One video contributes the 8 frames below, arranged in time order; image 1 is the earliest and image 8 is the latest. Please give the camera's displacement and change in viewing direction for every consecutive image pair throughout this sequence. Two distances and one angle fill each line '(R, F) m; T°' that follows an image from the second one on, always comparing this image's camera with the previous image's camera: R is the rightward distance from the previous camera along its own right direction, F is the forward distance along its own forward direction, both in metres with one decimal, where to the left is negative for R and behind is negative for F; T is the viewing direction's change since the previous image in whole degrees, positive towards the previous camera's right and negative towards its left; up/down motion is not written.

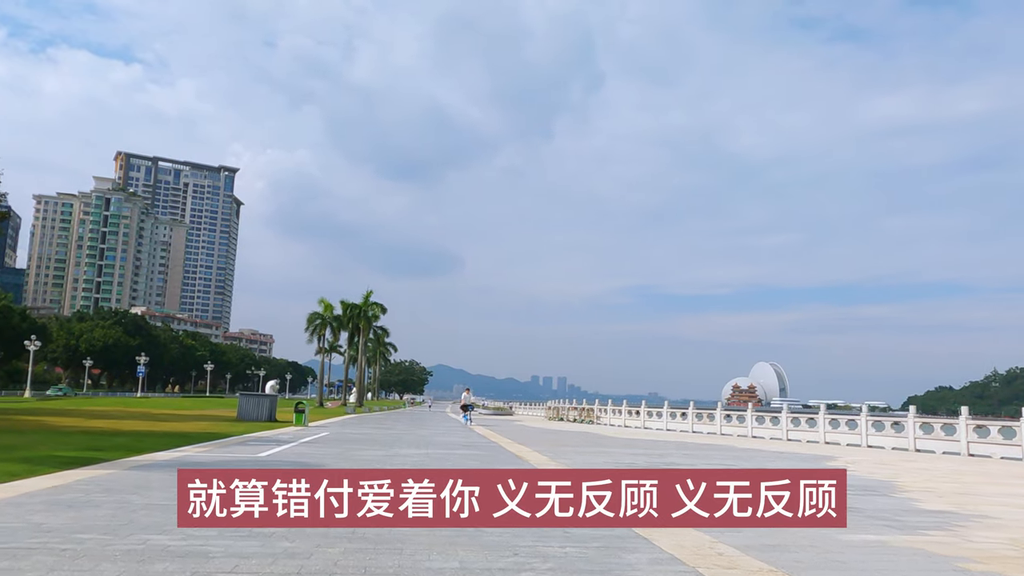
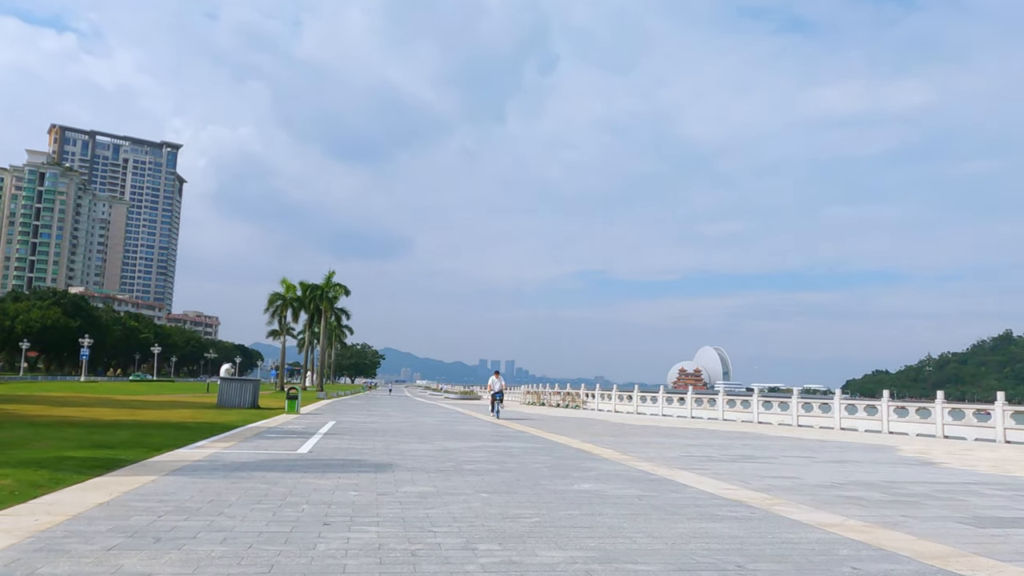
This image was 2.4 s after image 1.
(-2.5, +2.3) m; +4°
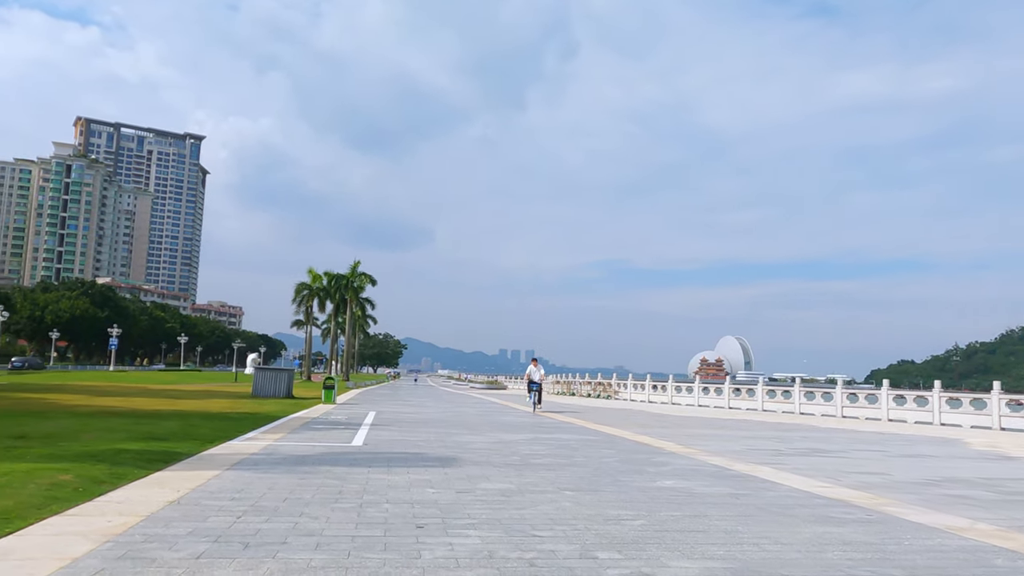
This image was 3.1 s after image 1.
(-0.8, +0.6) m; -1°
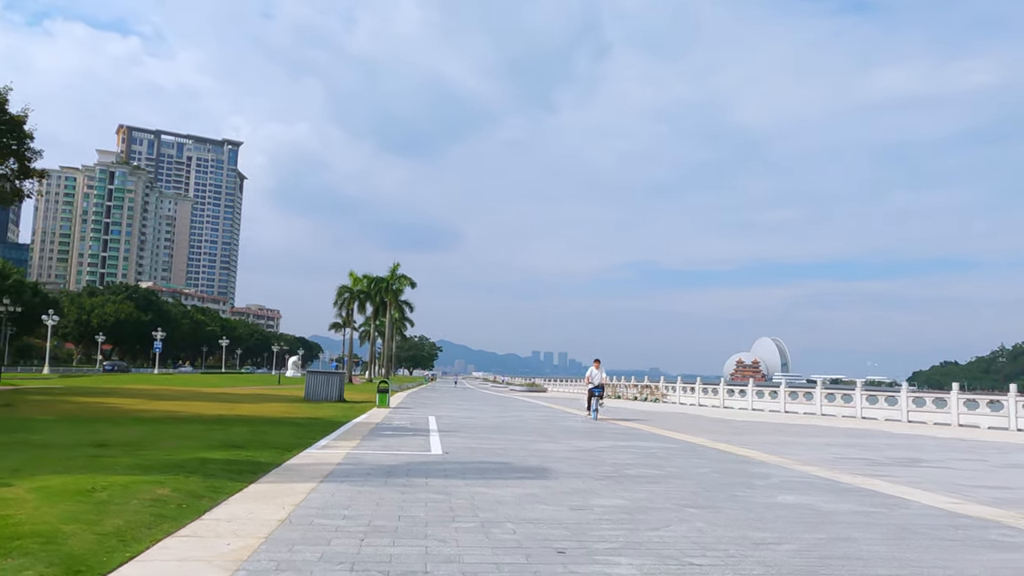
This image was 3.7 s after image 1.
(-0.9, +0.5) m; -2°
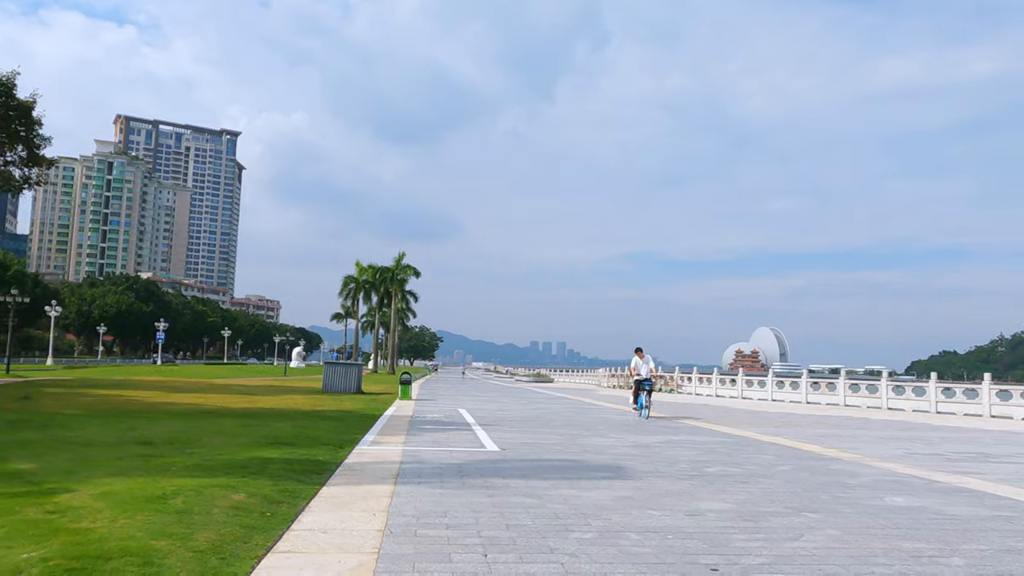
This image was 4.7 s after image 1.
(-1.0, +0.7) m; 0°
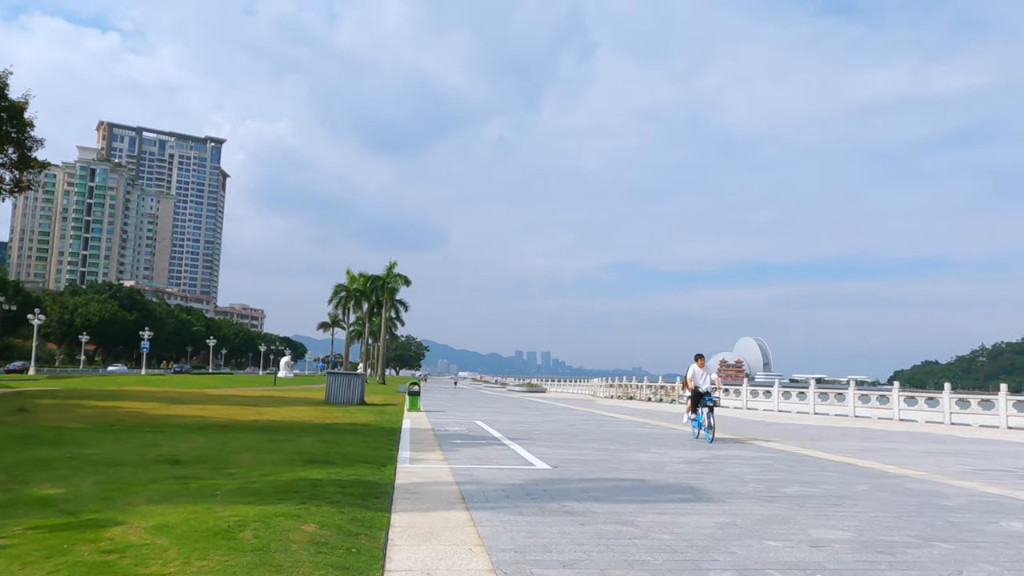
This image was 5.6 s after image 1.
(-1.0, +0.8) m; +1°
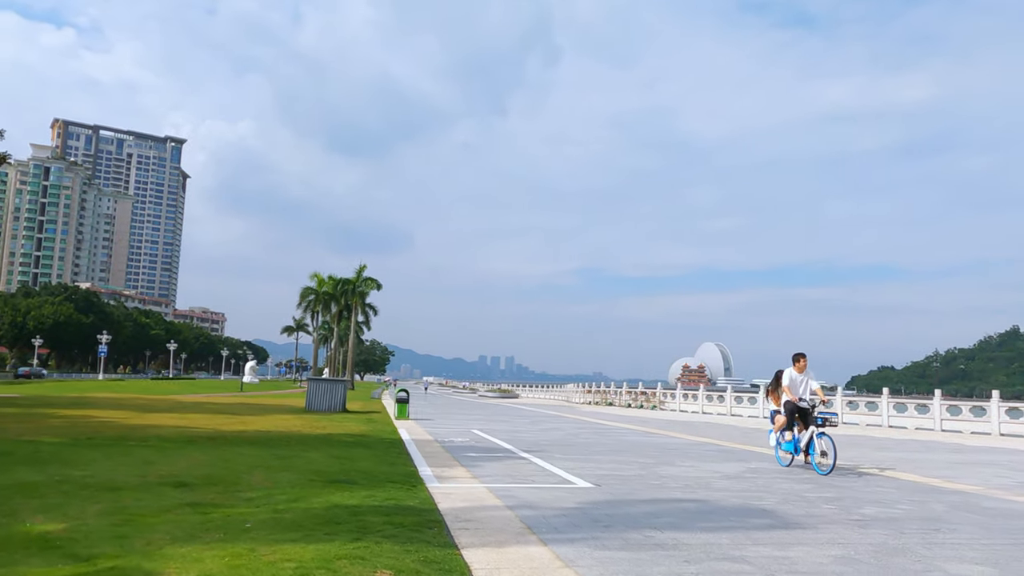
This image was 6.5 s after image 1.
(-1.0, +1.0) m; +3°
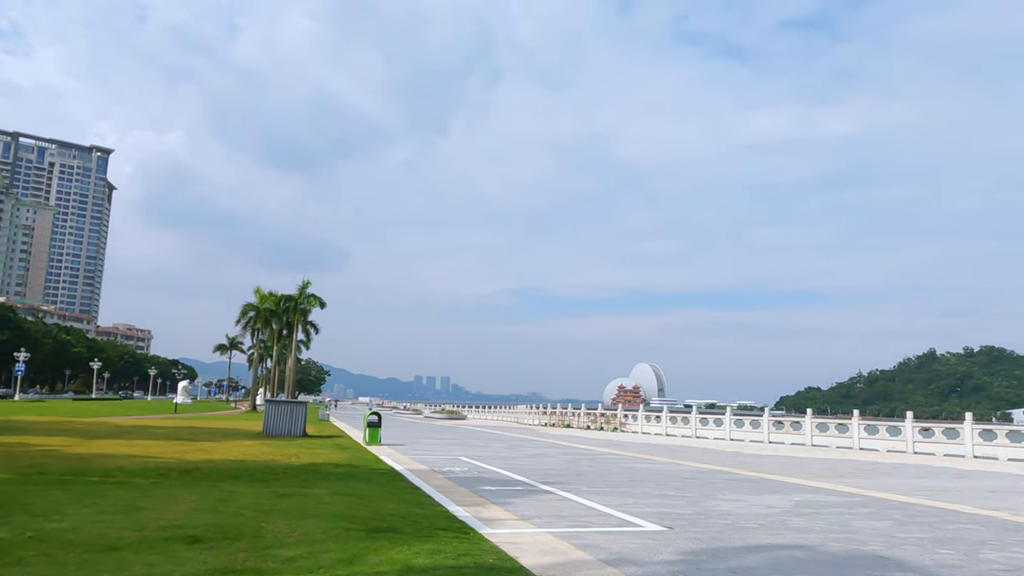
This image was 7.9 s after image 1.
(-1.5, +1.5) m; +5°
